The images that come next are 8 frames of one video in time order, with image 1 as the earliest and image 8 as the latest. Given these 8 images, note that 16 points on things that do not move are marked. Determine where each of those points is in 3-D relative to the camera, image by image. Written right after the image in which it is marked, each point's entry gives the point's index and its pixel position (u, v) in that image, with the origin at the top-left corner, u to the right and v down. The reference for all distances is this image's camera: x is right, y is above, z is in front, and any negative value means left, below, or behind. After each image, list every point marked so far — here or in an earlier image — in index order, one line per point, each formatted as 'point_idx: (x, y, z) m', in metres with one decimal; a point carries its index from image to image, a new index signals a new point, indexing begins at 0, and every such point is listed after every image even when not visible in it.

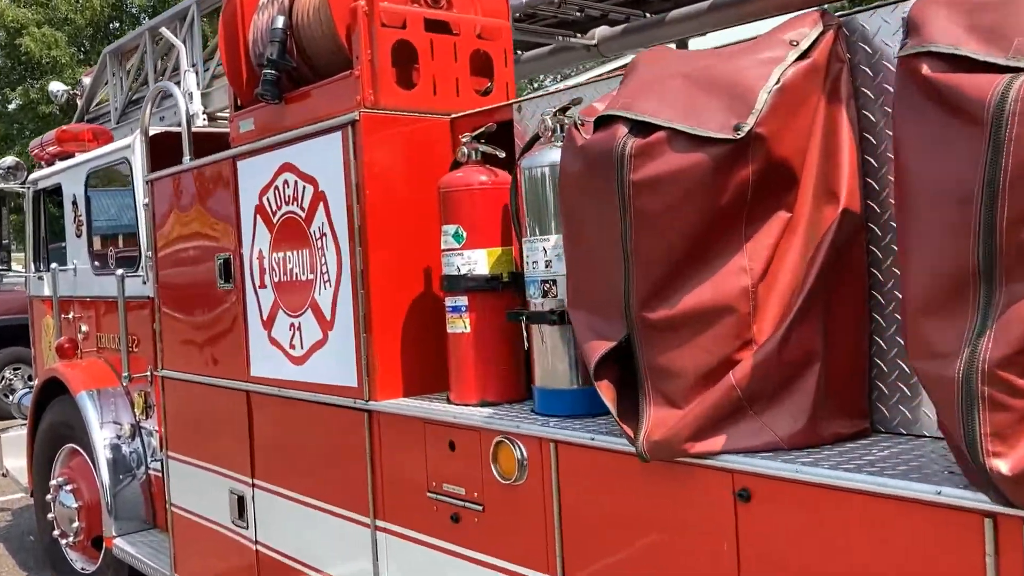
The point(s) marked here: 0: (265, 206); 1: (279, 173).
0: (-0.9, +0.3, +3.3) m
1: (-0.8, +0.4, +3.2) m
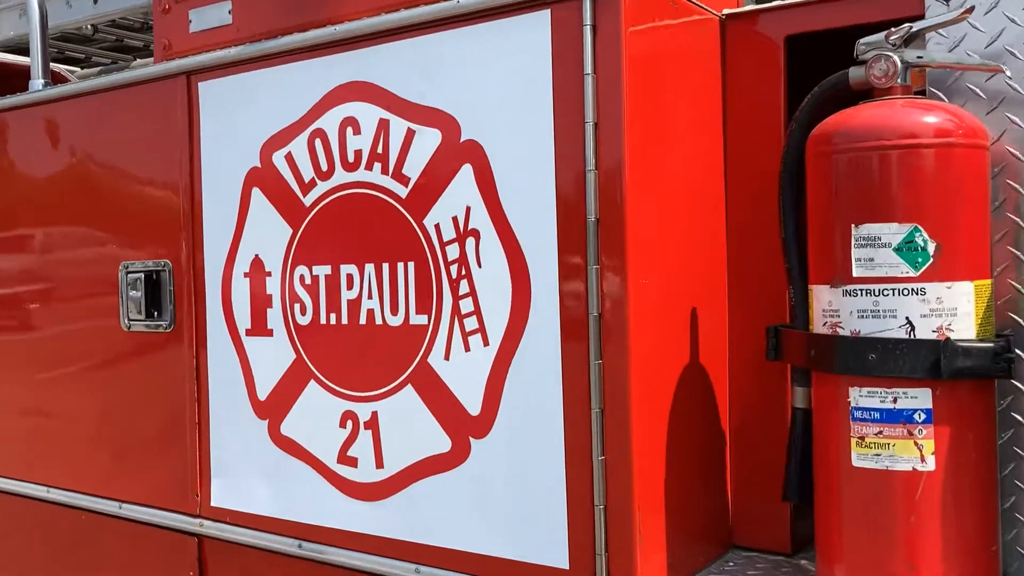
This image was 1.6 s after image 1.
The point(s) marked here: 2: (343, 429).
0: (-0.4, +0.2, +1.6) m
1: (-0.3, +0.3, +1.5) m
2: (-0.3, -0.2, +1.6) m
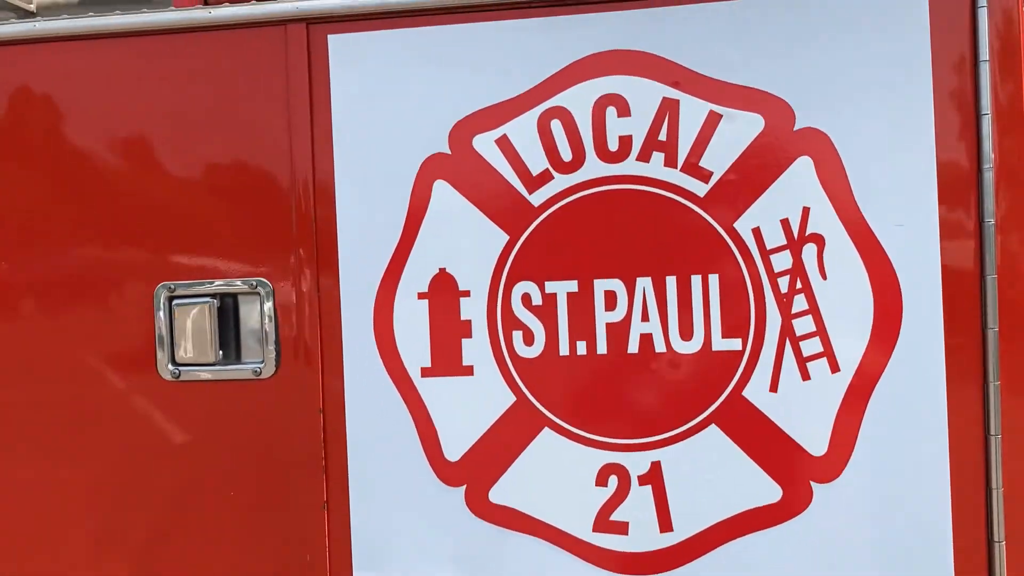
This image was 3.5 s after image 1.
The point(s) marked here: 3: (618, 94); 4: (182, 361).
0: (0.0, +0.2, +1.2) m
1: (+0.1, +0.3, +1.2) m
2: (+0.1, -0.3, +1.2) m
3: (+0.1, +0.3, +1.2) m
4: (-0.5, -0.1, +1.3) m
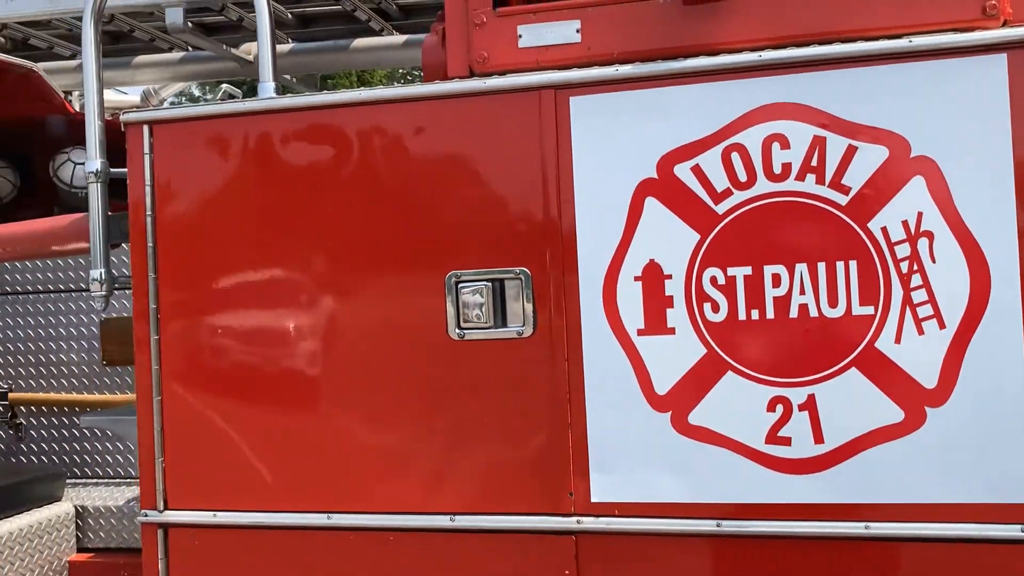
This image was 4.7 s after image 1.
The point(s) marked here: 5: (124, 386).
0: (+0.3, +0.2, +1.8) m
1: (+0.5, +0.3, +1.7) m
2: (+0.5, -0.2, +1.7) m
3: (+0.5, +0.3, +1.7) m
4: (-0.1, -0.1, +1.9) m
5: (-1.3, -0.3, +3.1) m
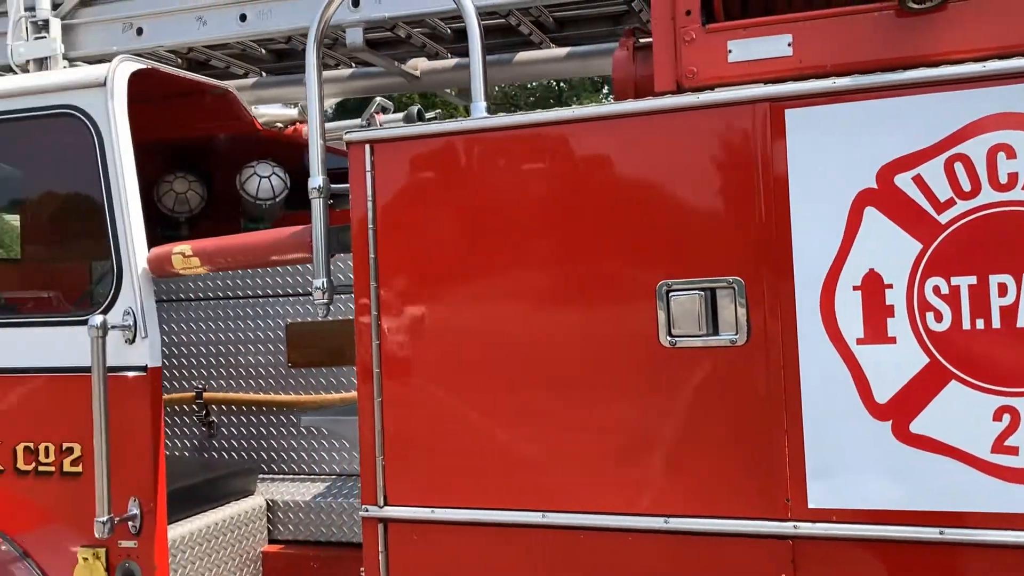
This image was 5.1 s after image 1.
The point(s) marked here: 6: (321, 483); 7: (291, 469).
0: (+0.7, +0.2, +1.8) m
1: (+0.9, +0.3, +1.7) m
2: (+0.9, -0.2, +1.7) m
3: (+0.9, +0.3, +1.7) m
4: (+0.3, -0.1, +1.9) m
5: (-0.7, -0.3, +3.2) m
6: (-0.6, -0.6, +3.1) m
7: (-0.8, -0.6, +3.2) m
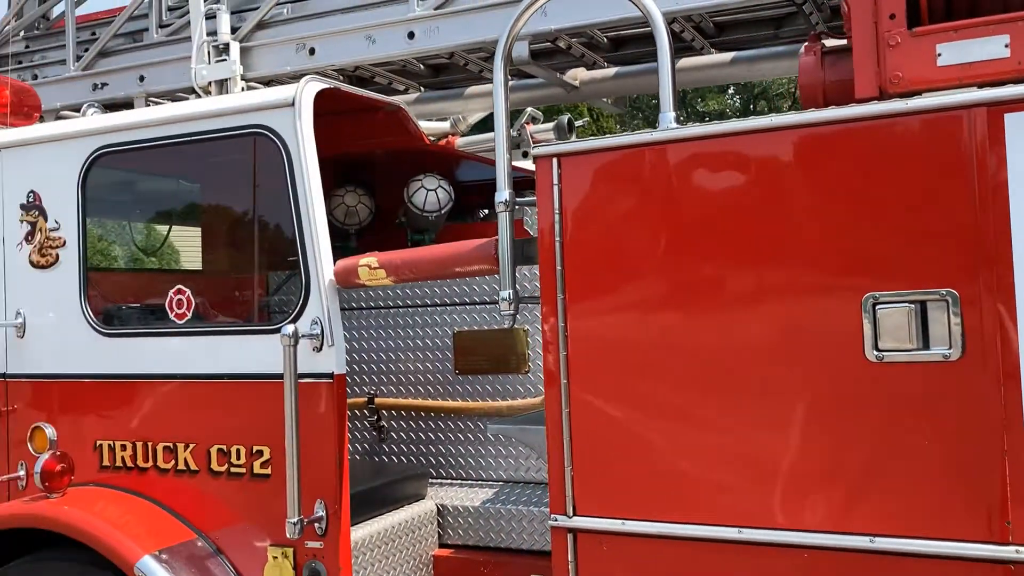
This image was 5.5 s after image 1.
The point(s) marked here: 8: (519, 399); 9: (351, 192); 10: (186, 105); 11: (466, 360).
0: (+1.1, +0.2, +1.7) m
1: (+1.2, +0.3, +1.6) m
2: (+1.3, -0.3, +1.6) m
3: (+1.3, +0.2, +1.6) m
4: (+0.7, -0.1, +1.9) m
5: (-0.1, -0.4, +3.3) m
6: (-0.1, -0.7, +3.2) m
7: (-0.2, -0.7, +3.3) m
8: (0.0, -0.4, +3.2) m
9: (-0.6, +0.4, +3.6) m
10: (-1.0, +0.6, +3.0) m
11: (-0.2, -0.3, +3.3) m
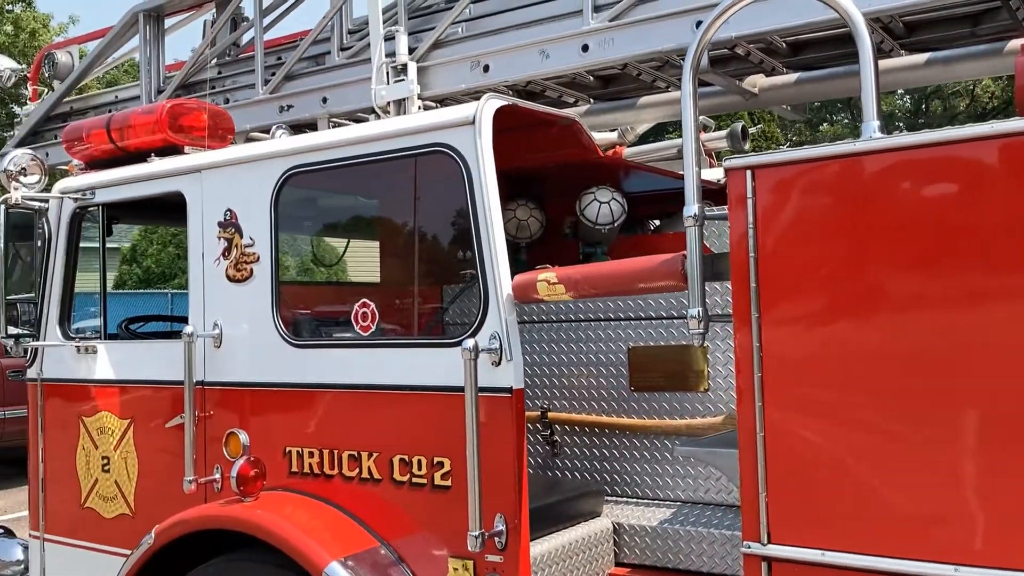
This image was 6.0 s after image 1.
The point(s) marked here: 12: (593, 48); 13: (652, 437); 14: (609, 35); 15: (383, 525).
0: (+1.5, +0.1, +1.4) m
1: (+1.6, +0.2, +1.4) m
2: (+1.6, -0.3, +1.3) m
3: (+1.6, +0.2, +1.3) m
4: (+1.1, -0.2, +1.7) m
5: (+0.5, -0.4, +3.2) m
6: (+0.5, -0.7, +3.1) m
7: (+0.4, -0.7, +3.2) m
8: (+0.6, -0.4, +3.1) m
9: (0.0, +0.3, +3.6) m
10: (-0.5, +0.5, +3.1) m
11: (+0.4, -0.3, +3.2) m
12: (+0.3, +0.9, +3.5) m
13: (+0.5, -0.5, +3.2) m
14: (+0.4, +0.9, +3.4) m
15: (-0.4, -0.8, +3.0) m
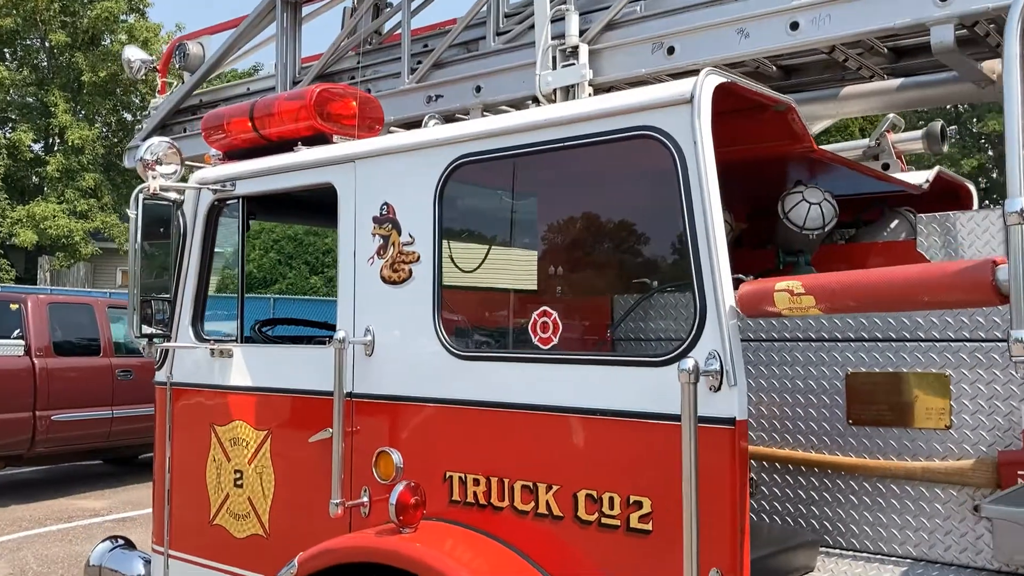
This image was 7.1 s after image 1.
0: (+1.9, +0.1, +0.9) m
1: (+2.0, +0.2, +0.8) m
2: (+2.0, -0.3, +0.8) m
3: (+2.0, +0.2, +0.8) m
4: (+1.6, -0.2, +1.1) m
5: (+1.1, -0.5, +2.7) m
6: (+1.1, -0.8, +2.6) m
7: (+1.0, -0.8, +2.8) m
8: (+1.2, -0.5, +2.6) m
9: (+0.7, +0.3, +3.2) m
10: (+0.1, +0.5, +2.7) m
11: (+1.0, -0.3, +2.8) m
12: (+0.9, +0.8, +3.0) m
13: (+1.0, -0.6, +2.7) m
14: (+1.0, +0.9, +3.0) m
15: (+0.1, -0.8, +2.6) m
